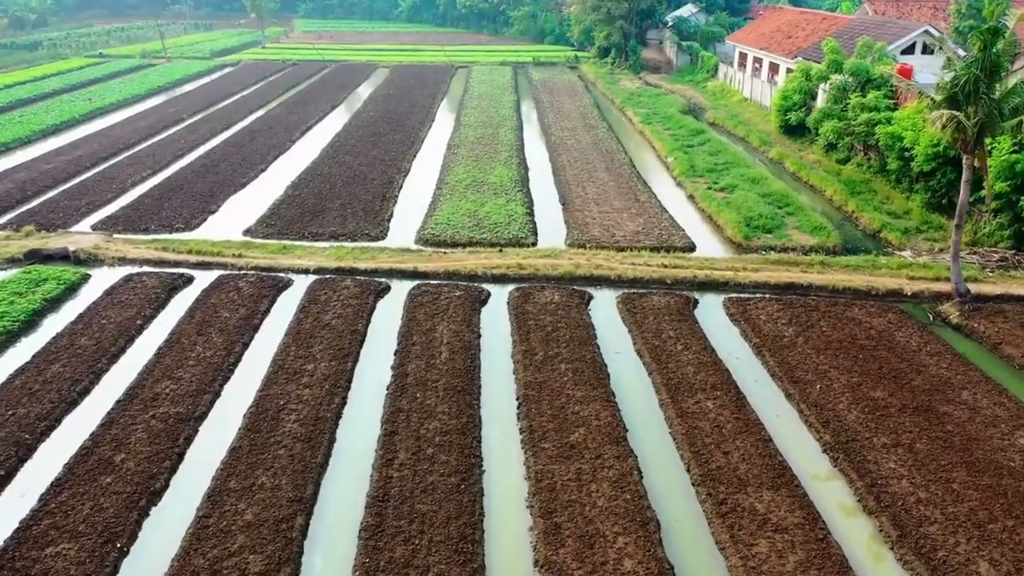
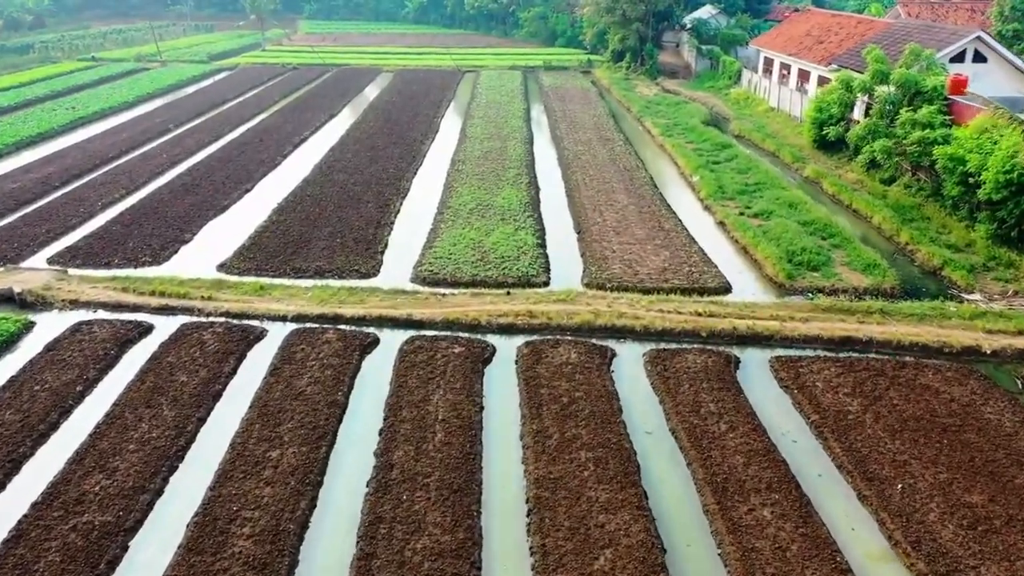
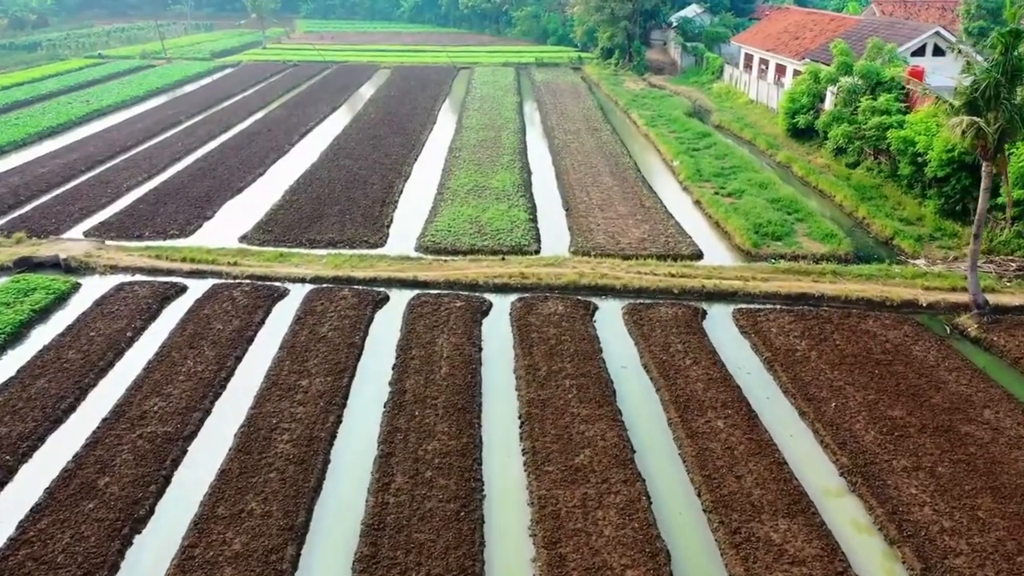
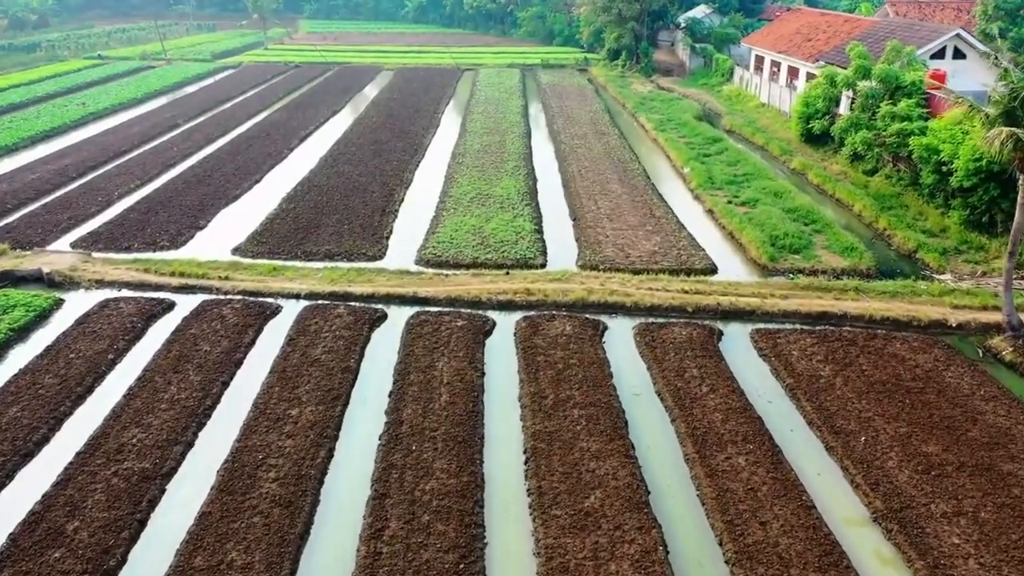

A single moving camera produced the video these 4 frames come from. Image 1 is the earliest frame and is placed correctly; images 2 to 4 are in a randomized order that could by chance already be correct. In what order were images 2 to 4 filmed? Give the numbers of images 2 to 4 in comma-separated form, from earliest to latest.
3, 4, 2
